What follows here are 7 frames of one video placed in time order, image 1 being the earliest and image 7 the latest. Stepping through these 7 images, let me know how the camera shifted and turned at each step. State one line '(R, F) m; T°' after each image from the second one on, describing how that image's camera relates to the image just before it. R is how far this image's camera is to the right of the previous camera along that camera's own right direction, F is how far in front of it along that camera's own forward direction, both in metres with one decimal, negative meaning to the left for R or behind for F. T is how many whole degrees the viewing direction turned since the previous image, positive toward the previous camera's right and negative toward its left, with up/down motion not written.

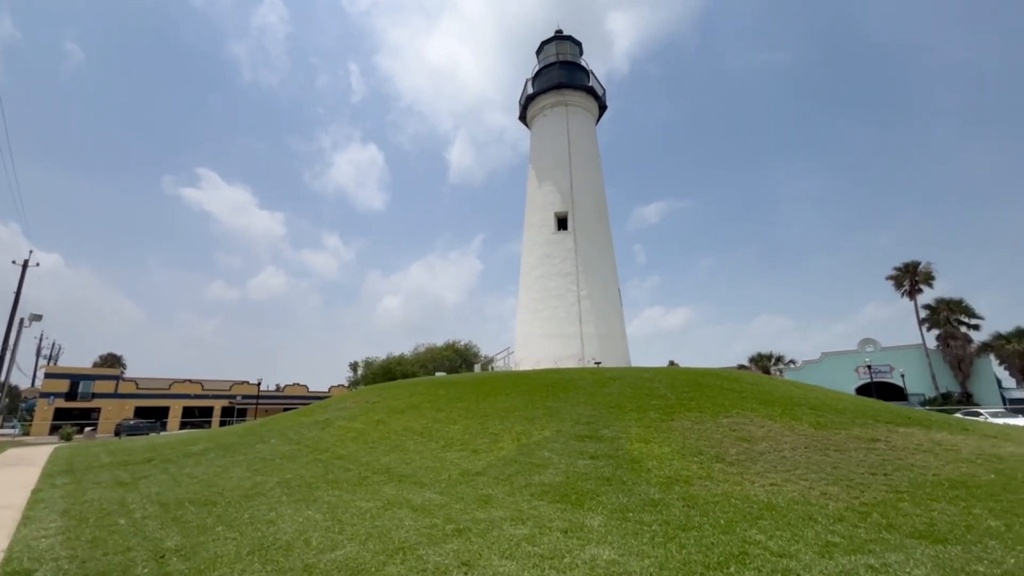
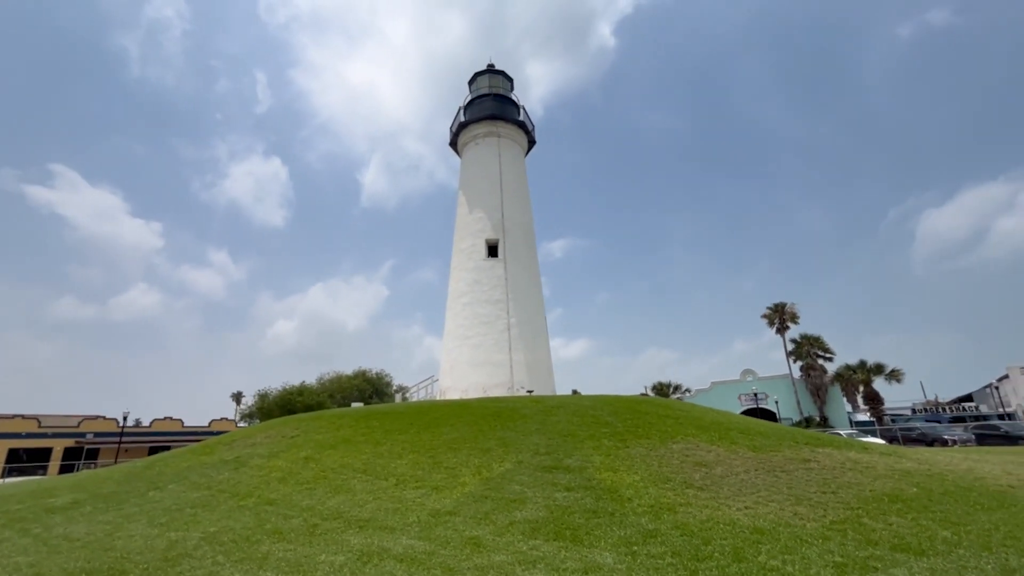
(-1.3, +0.5) m; +12°
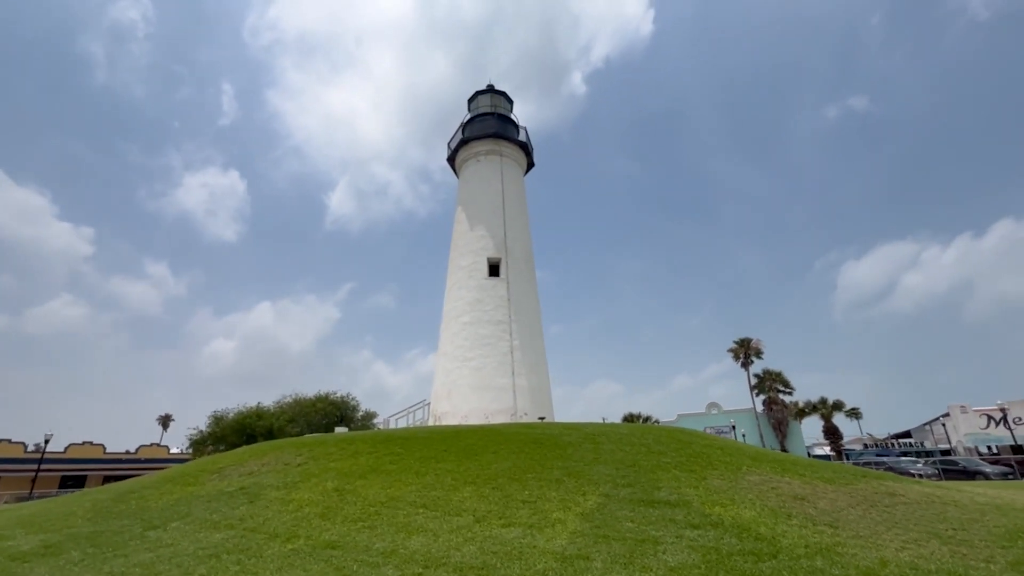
(-2.6, +1.3) m; +6°
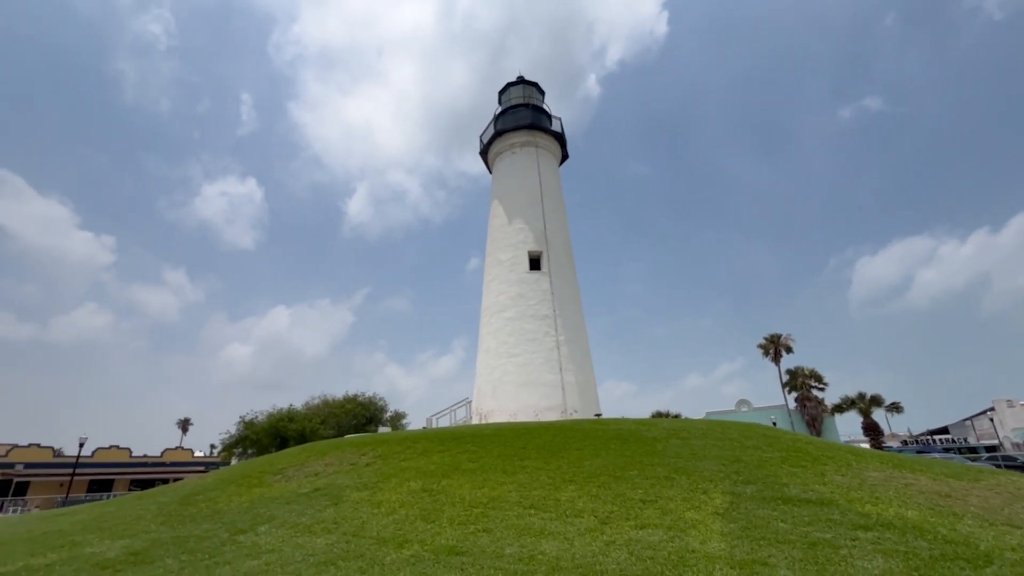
(-1.7, +0.8) m; -1°
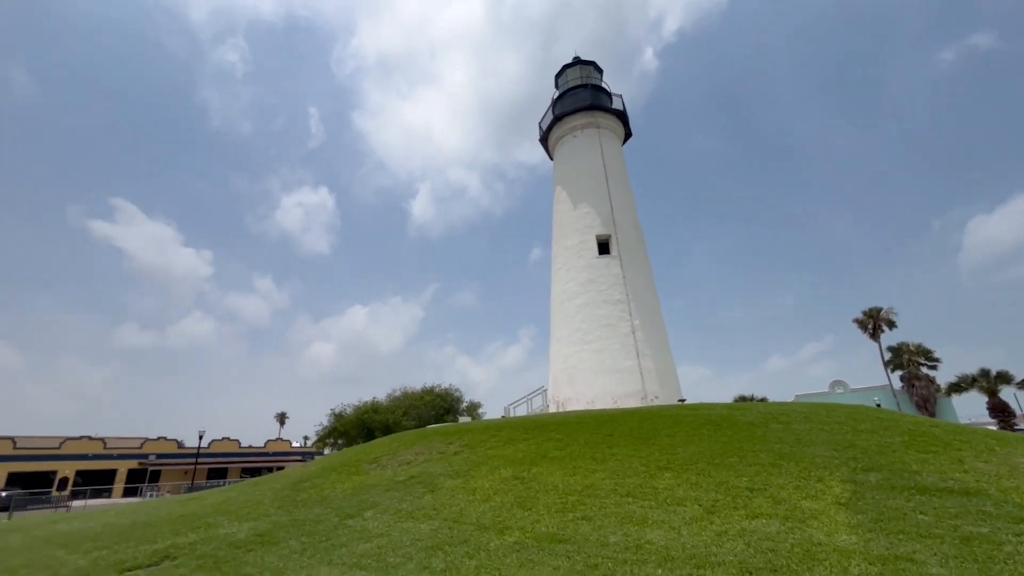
(-0.3, +0.1) m; -8°
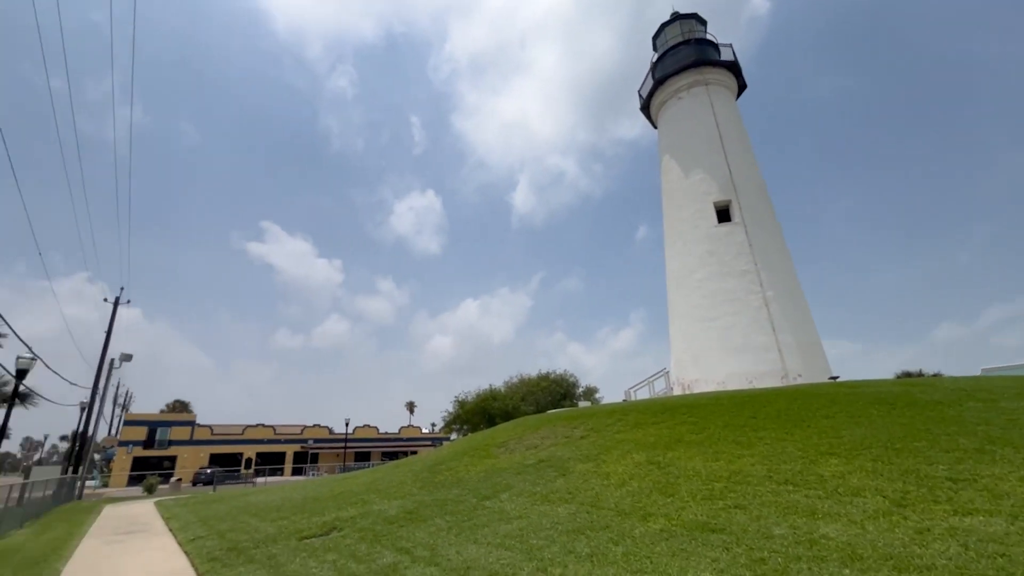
(-0.3, +0.3) m; -12°
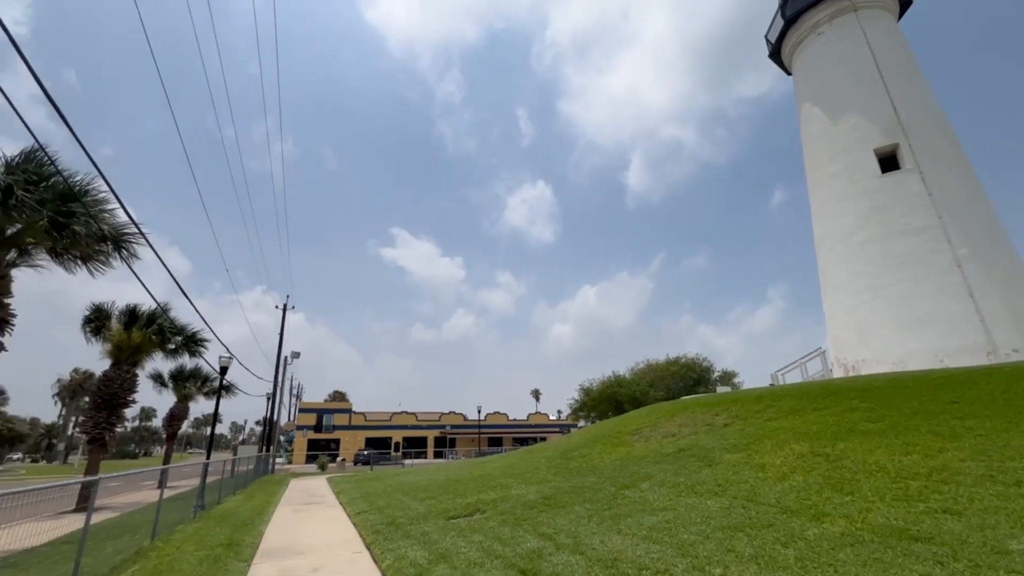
(-0.2, +0.2) m; -13°
